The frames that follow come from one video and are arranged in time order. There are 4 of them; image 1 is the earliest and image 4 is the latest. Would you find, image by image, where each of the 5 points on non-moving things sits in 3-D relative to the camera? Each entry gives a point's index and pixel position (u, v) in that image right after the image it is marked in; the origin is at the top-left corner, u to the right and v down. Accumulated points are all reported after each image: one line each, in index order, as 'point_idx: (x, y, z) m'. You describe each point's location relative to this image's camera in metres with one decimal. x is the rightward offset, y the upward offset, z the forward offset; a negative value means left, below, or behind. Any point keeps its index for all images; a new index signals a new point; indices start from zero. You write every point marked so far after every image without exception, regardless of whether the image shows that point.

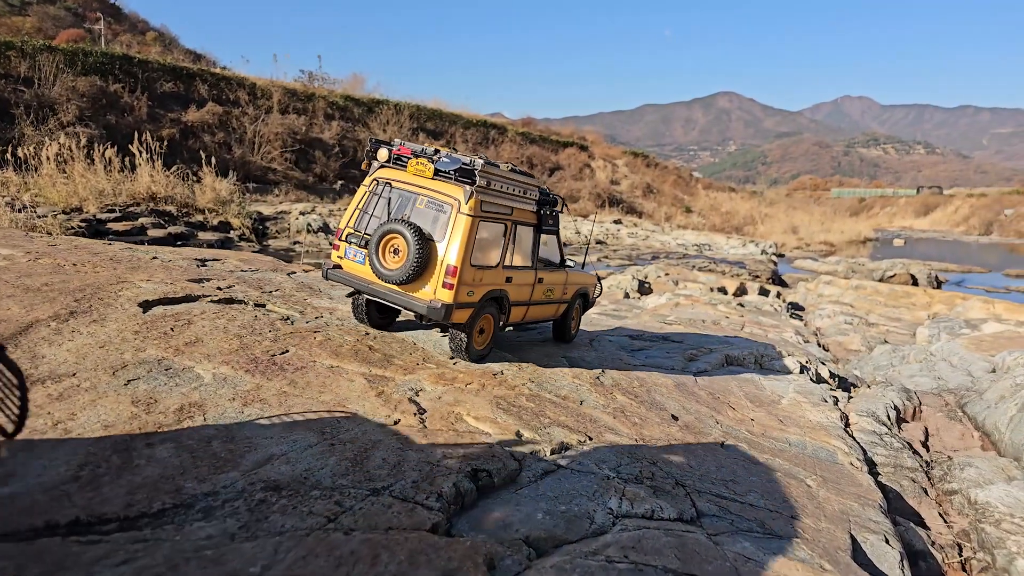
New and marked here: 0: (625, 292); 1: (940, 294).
0: (+2.7, -0.1, +17.0) m
1: (+10.8, -0.2, +18.0) m
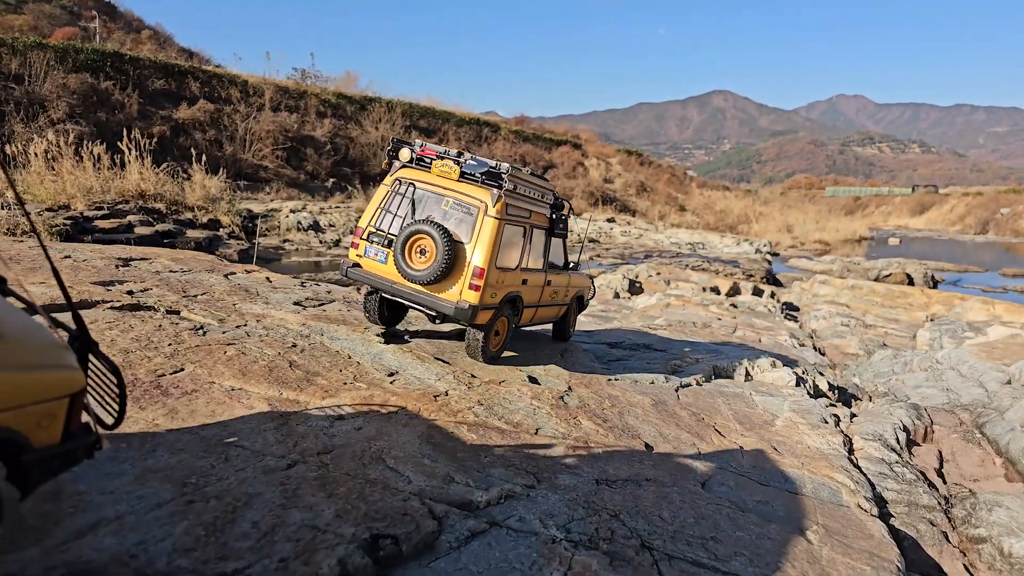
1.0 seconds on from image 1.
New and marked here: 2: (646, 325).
0: (+2.4, -0.1, +16.5) m
1: (+10.5, -0.2, +17.6) m
2: (+2.1, -0.6, +11.4) m
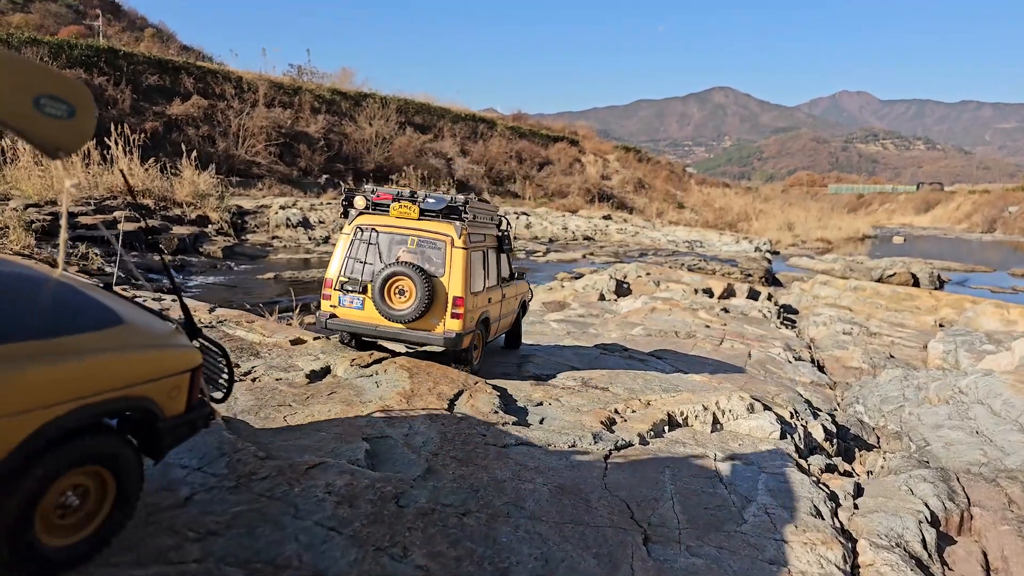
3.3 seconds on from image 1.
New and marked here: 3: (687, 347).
0: (+1.9, -0.1, +15.4) m
1: (+10.0, -0.2, +16.5) m
2: (+1.6, -0.7, +10.3) m
3: (+2.3, -0.8, +9.5) m
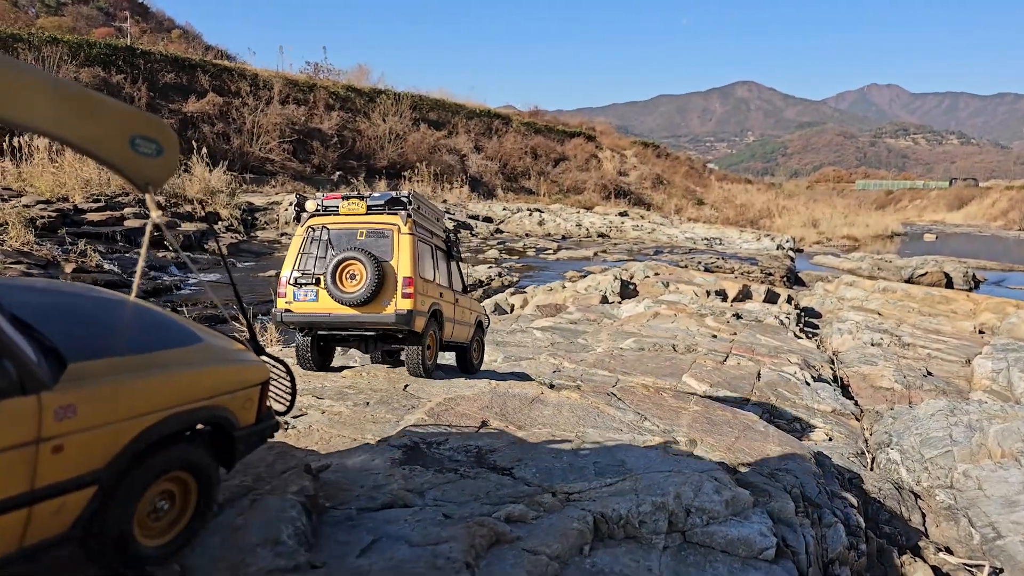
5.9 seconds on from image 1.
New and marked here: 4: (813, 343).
0: (+1.8, -0.2, +14.1) m
1: (+10.0, -0.3, +15.0) m
2: (+1.3, -0.7, +9.0) m
3: (+2.1, -0.9, +8.3) m
4: (+4.4, -0.8, +10.4) m
